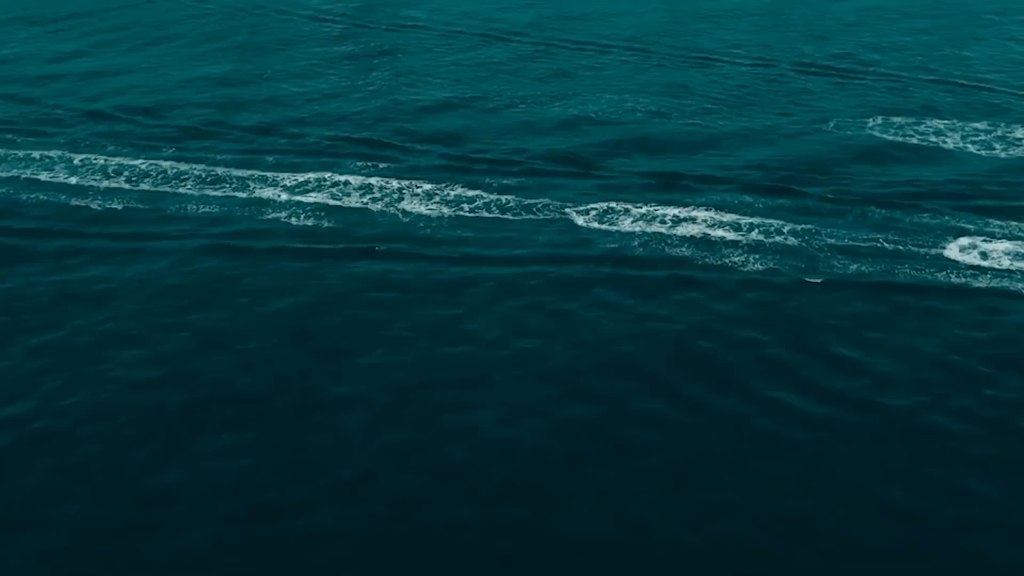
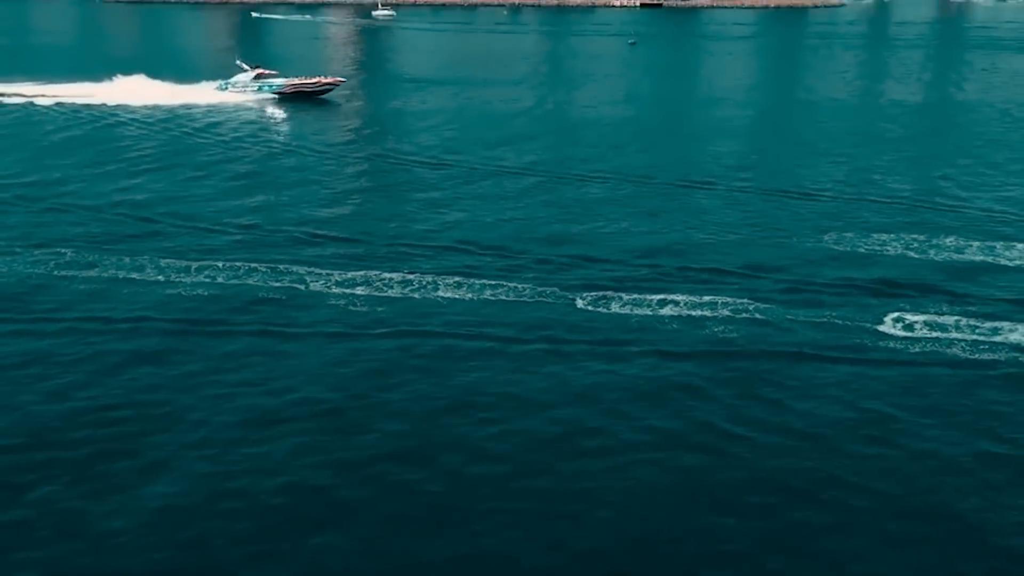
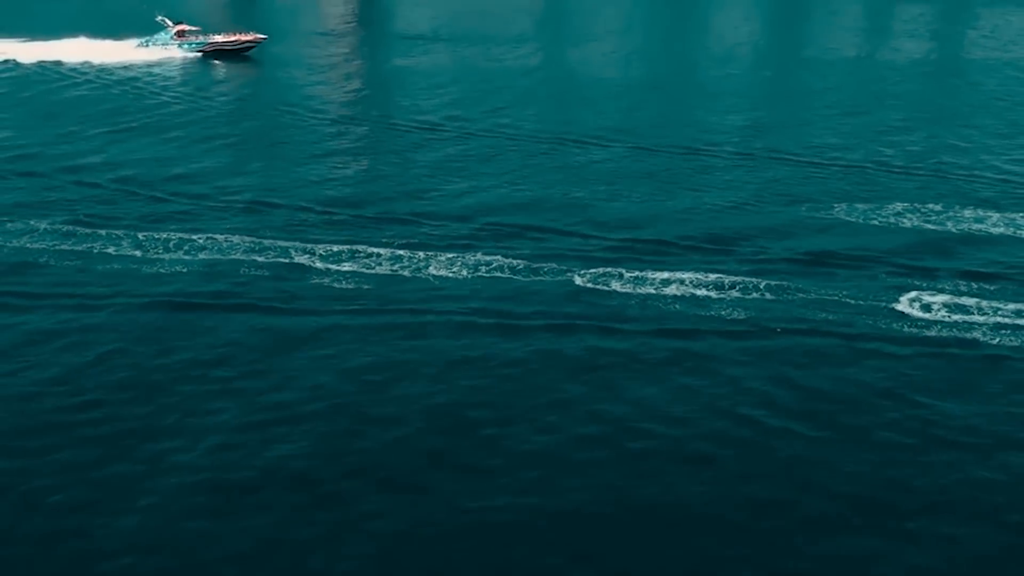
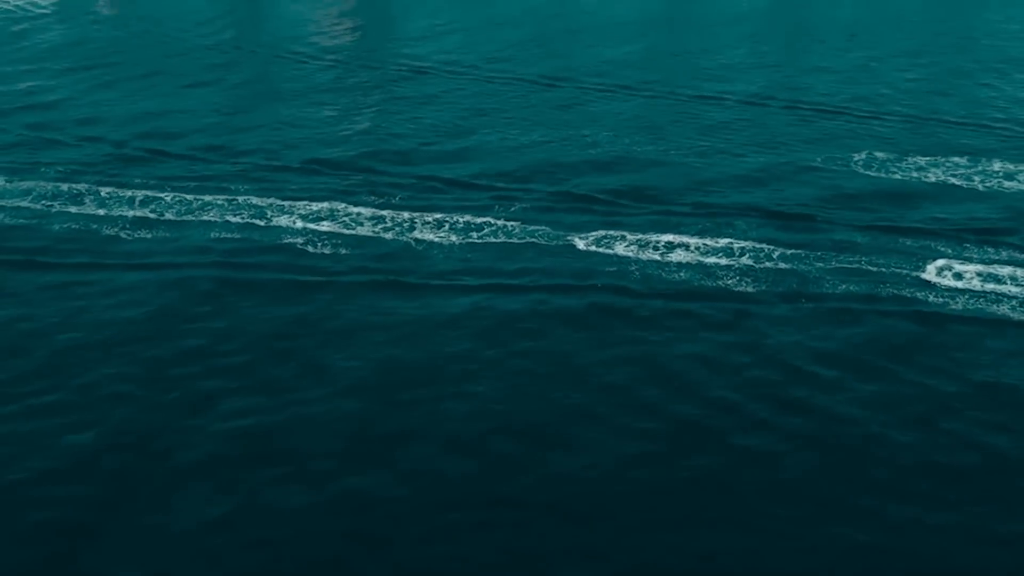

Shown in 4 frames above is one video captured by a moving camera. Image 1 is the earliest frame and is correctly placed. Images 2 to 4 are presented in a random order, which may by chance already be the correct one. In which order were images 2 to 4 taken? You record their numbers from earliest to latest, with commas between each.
4, 3, 2
